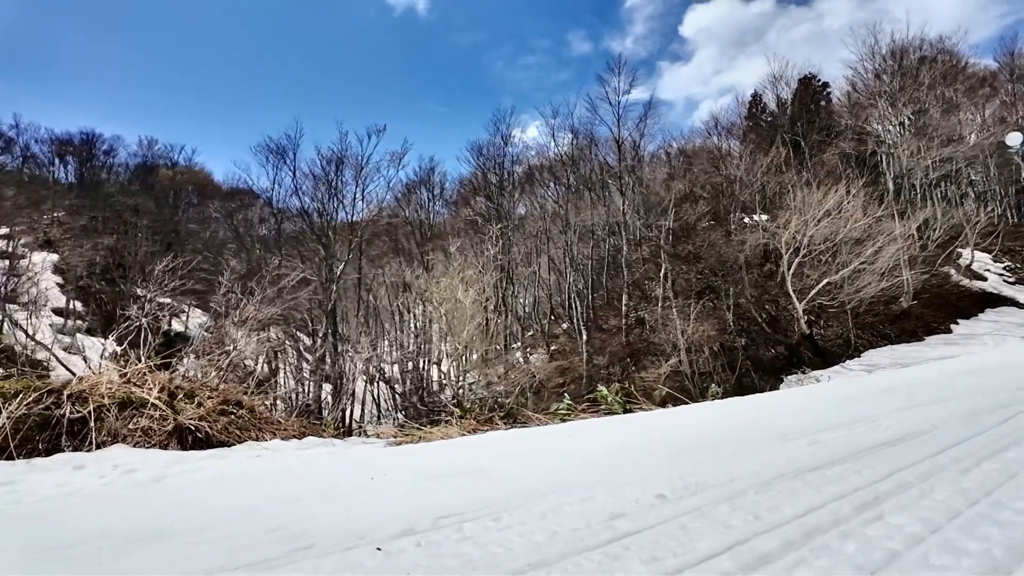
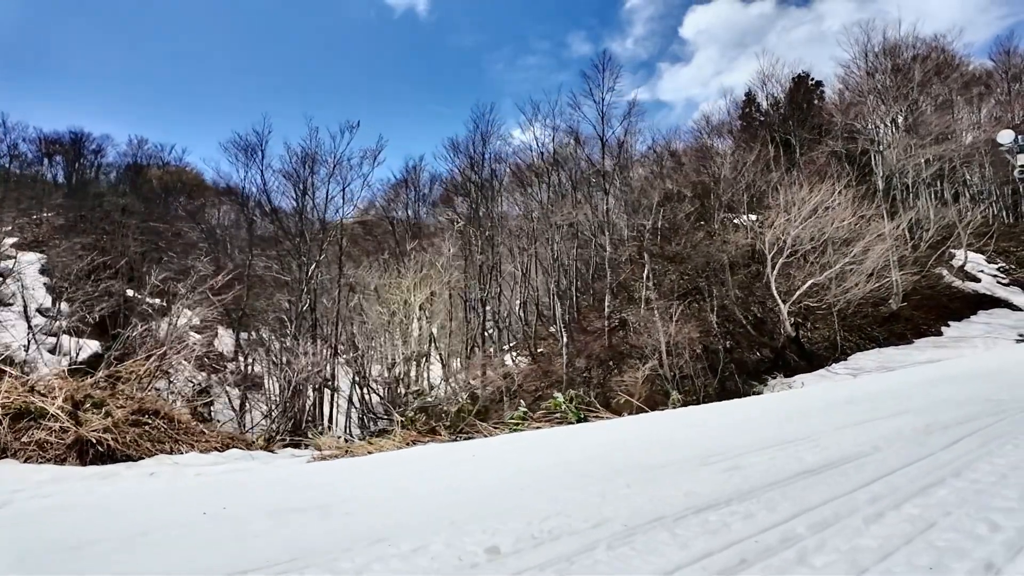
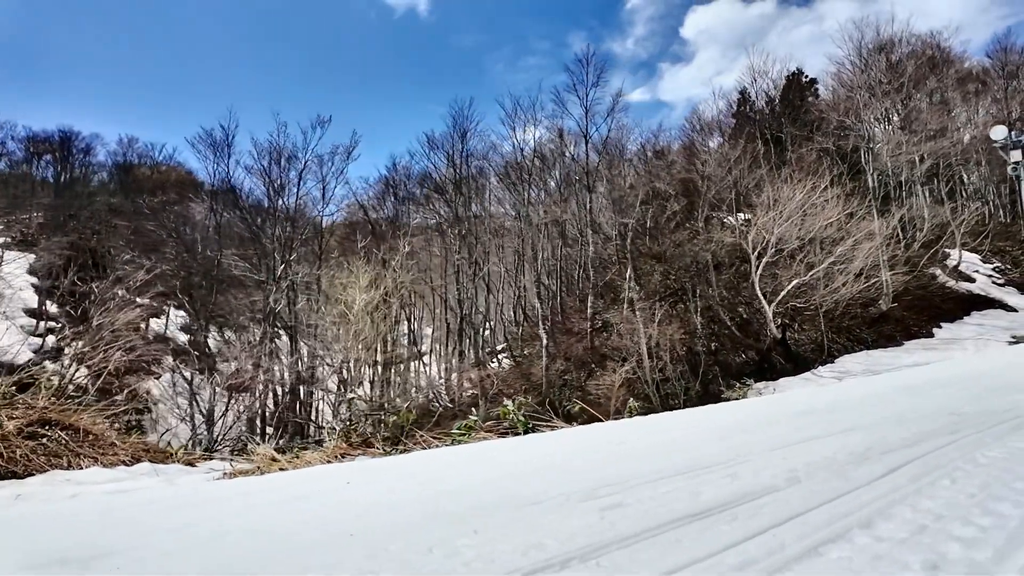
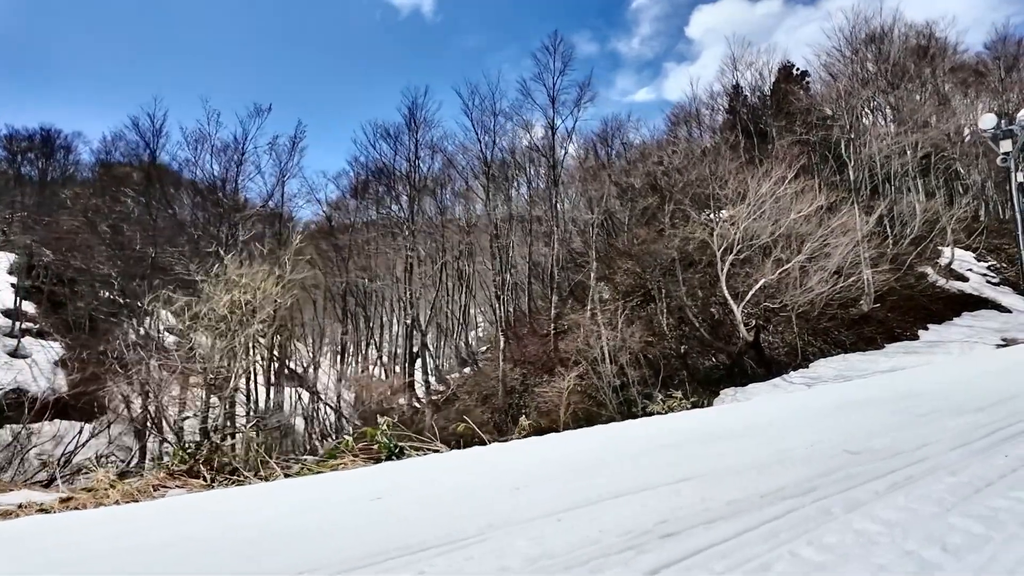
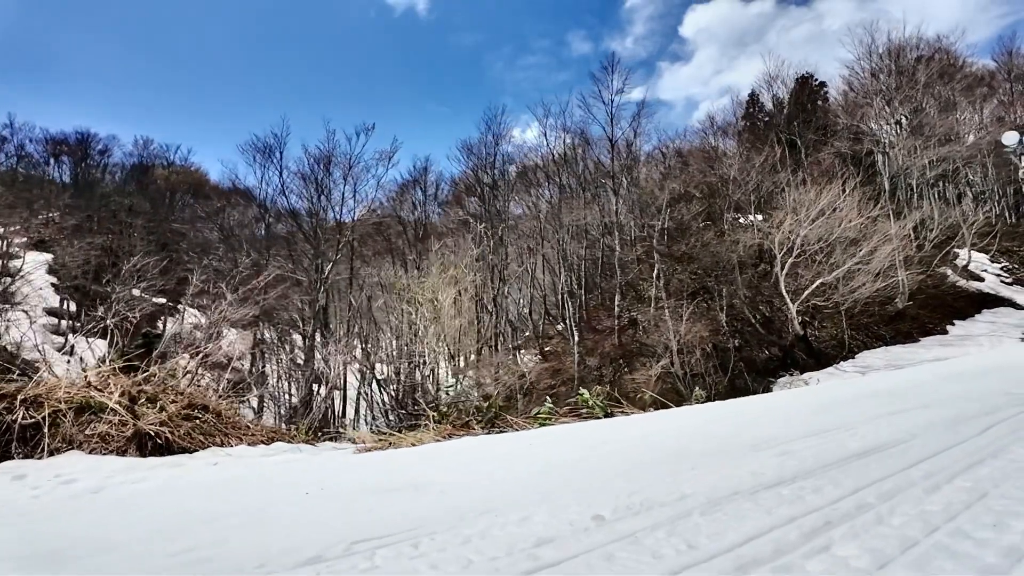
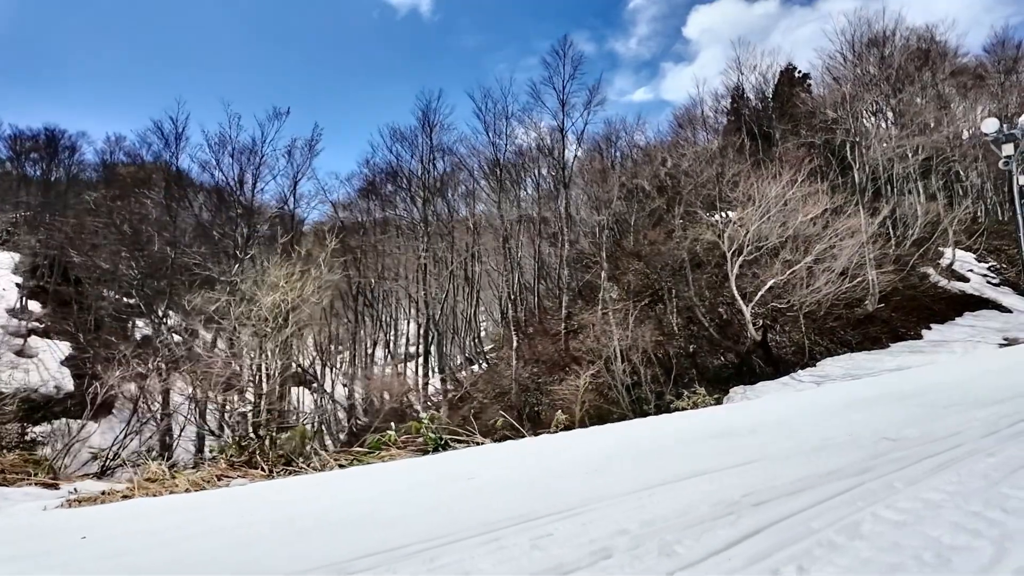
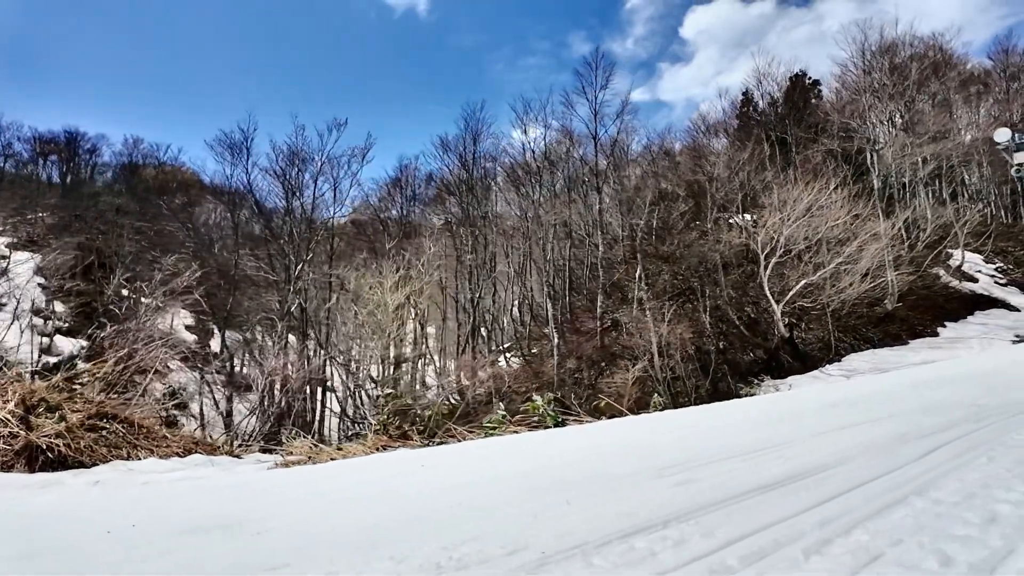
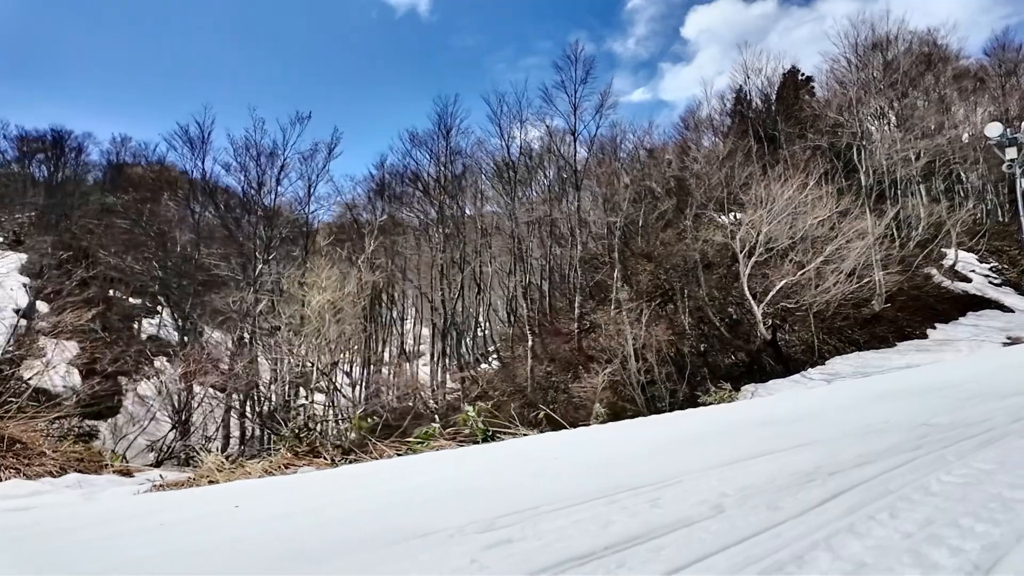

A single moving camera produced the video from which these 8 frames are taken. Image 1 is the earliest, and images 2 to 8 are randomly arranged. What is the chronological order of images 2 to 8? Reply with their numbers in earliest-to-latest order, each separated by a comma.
5, 2, 7, 3, 8, 6, 4
